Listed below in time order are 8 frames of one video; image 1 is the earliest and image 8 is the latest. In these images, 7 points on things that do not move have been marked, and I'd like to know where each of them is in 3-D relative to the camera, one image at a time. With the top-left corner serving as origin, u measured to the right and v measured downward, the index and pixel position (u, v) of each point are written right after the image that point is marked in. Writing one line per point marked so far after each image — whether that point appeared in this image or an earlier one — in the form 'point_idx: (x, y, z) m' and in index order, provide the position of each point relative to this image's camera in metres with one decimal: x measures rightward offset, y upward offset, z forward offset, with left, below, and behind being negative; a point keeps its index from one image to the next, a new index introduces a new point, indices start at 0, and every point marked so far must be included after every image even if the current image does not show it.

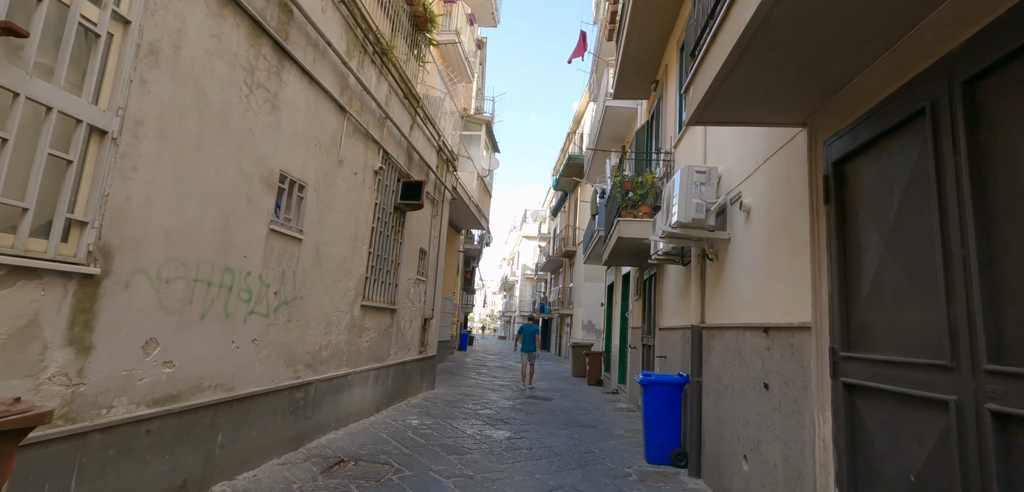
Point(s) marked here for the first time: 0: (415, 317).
0: (-1.6, -1.2, +8.5) m
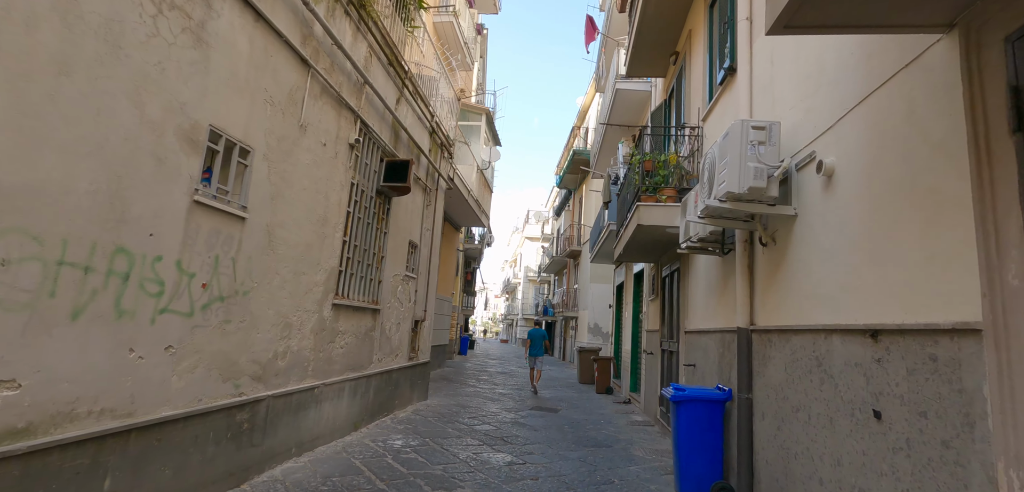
0: (-1.6, -1.1, +7.5) m
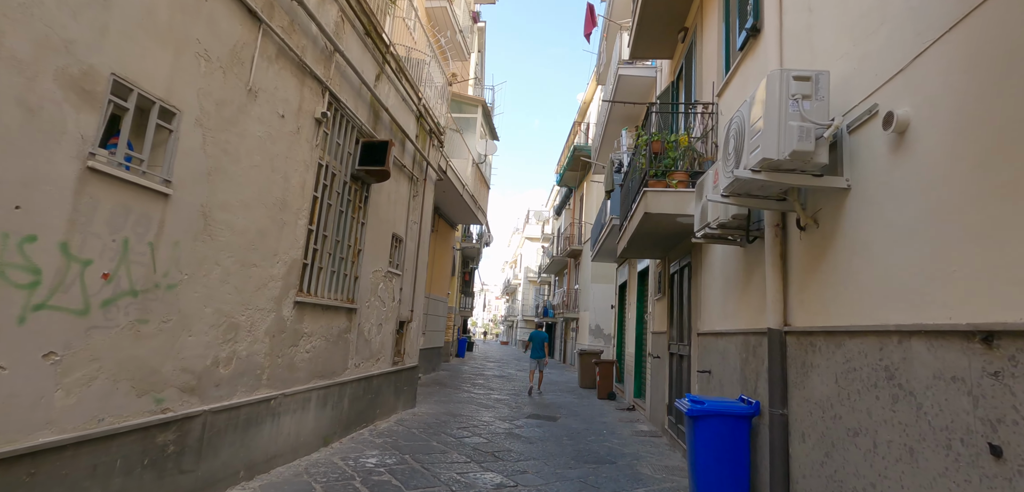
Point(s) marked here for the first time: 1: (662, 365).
0: (-1.7, -1.0, +6.8) m
1: (+2.3, -1.8, +7.7) m
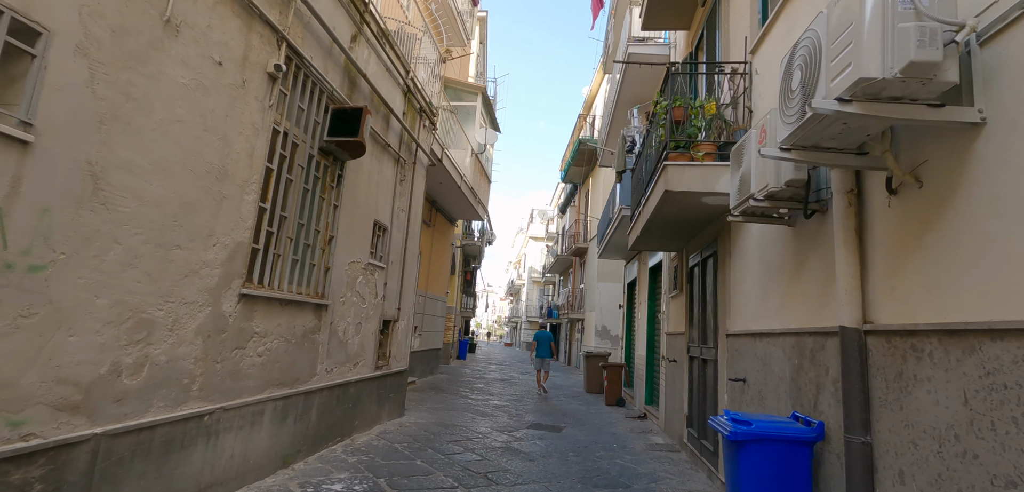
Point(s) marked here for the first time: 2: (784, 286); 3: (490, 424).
0: (-1.7, -0.9, +6.0) m
1: (+2.3, -1.7, +6.8) m
2: (+2.0, -0.3, +3.6) m
3: (-0.3, -2.7, +7.7) m
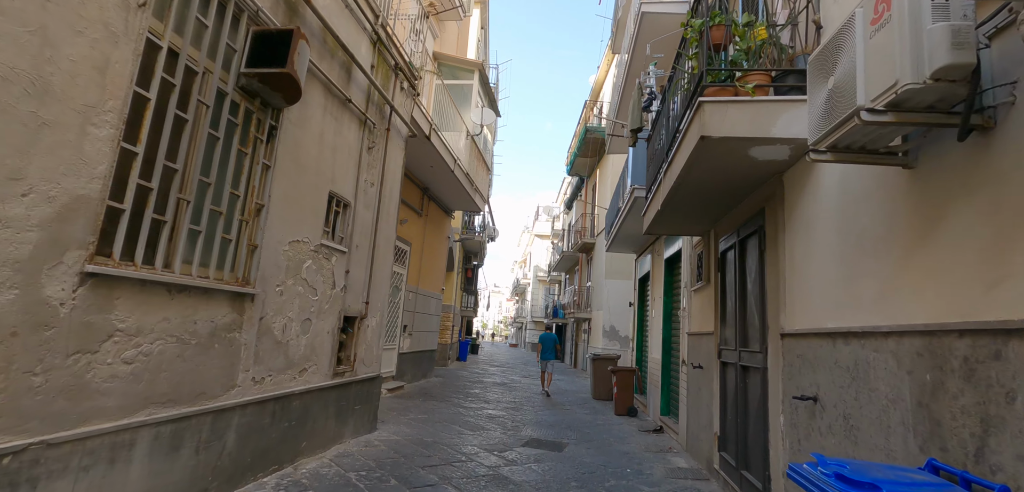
0: (-1.8, -0.6, +4.8) m
1: (+2.2, -1.5, +5.6) m
2: (+1.8, -0.1, +2.4) m
3: (-0.4, -2.5, +6.5) m
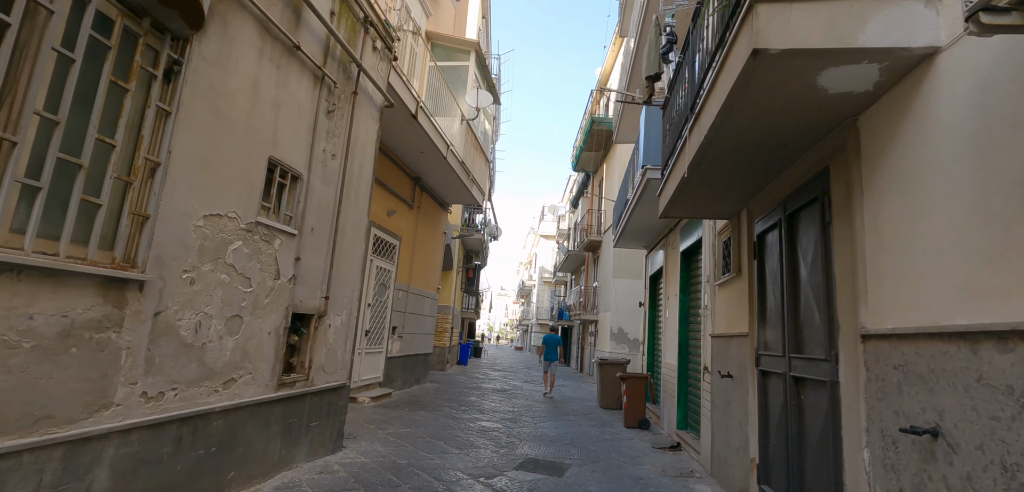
0: (-2.0, -0.5, +3.9) m
1: (+2.1, -1.3, +4.6) m
2: (+1.7, +0.1, +1.4) m
3: (-0.5, -2.4, +5.5) m
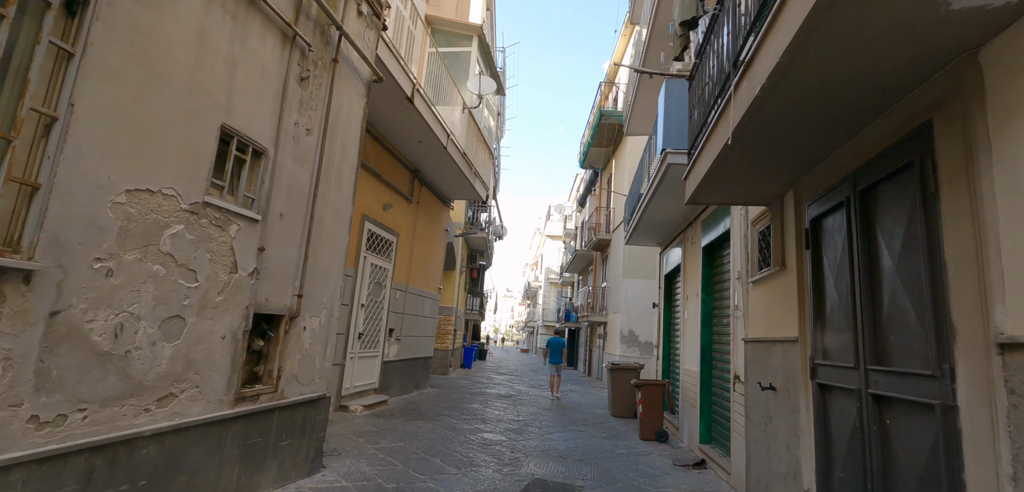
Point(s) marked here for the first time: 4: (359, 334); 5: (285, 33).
0: (-1.9, -0.4, +3.2) m
1: (+2.1, -1.2, +3.9) m
2: (+1.7, +0.2, +0.7) m
3: (-0.5, -2.3, +4.8) m
4: (-2.6, -1.5, +8.5) m
5: (-1.7, +1.6, +3.9) m
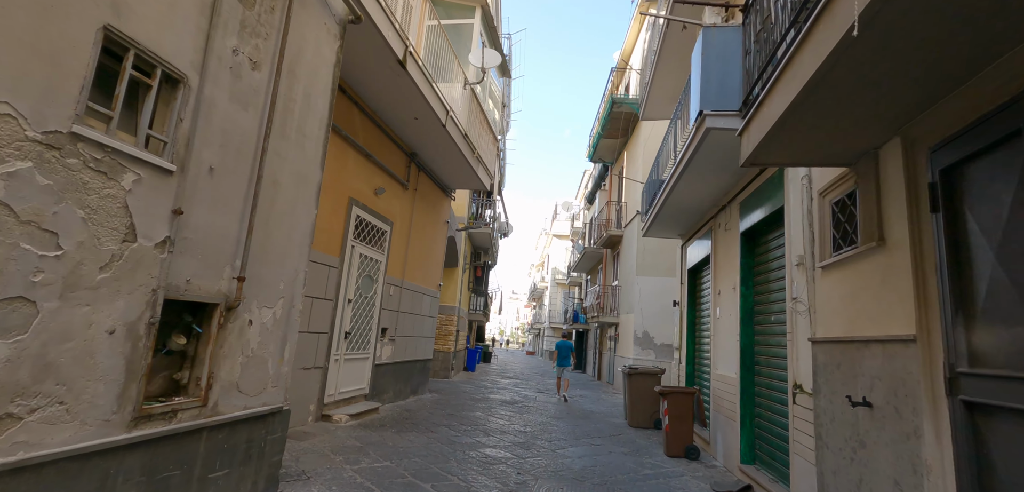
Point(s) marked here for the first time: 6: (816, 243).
0: (-1.9, -0.2, +2.2) m
1: (+2.1, -1.0, +2.8) m
2: (+1.7, +0.4, -0.3) m
3: (-0.4, -2.1, +3.8) m
4: (-2.5, -1.3, +7.6) m
5: (-1.7, +1.8, +2.9) m
6: (+2.5, 0.0, +4.1) m
